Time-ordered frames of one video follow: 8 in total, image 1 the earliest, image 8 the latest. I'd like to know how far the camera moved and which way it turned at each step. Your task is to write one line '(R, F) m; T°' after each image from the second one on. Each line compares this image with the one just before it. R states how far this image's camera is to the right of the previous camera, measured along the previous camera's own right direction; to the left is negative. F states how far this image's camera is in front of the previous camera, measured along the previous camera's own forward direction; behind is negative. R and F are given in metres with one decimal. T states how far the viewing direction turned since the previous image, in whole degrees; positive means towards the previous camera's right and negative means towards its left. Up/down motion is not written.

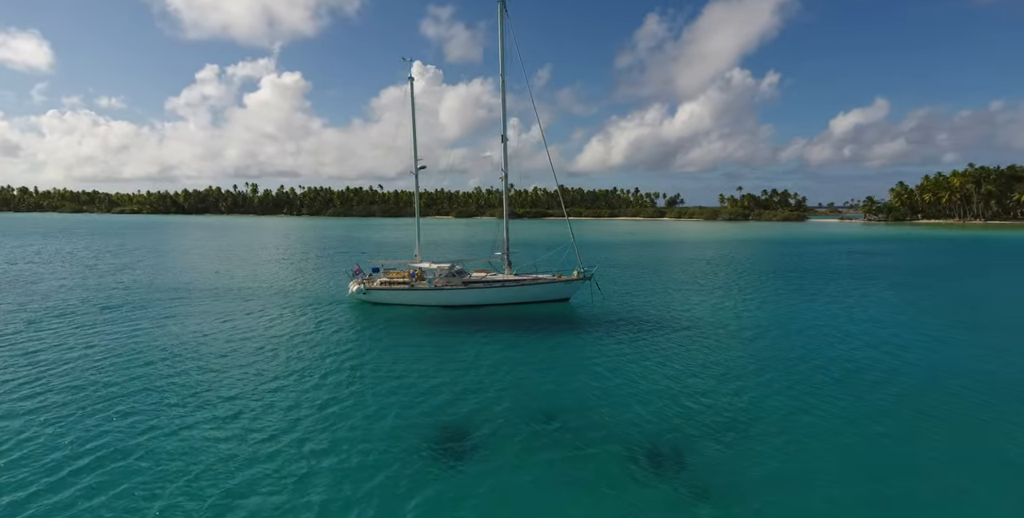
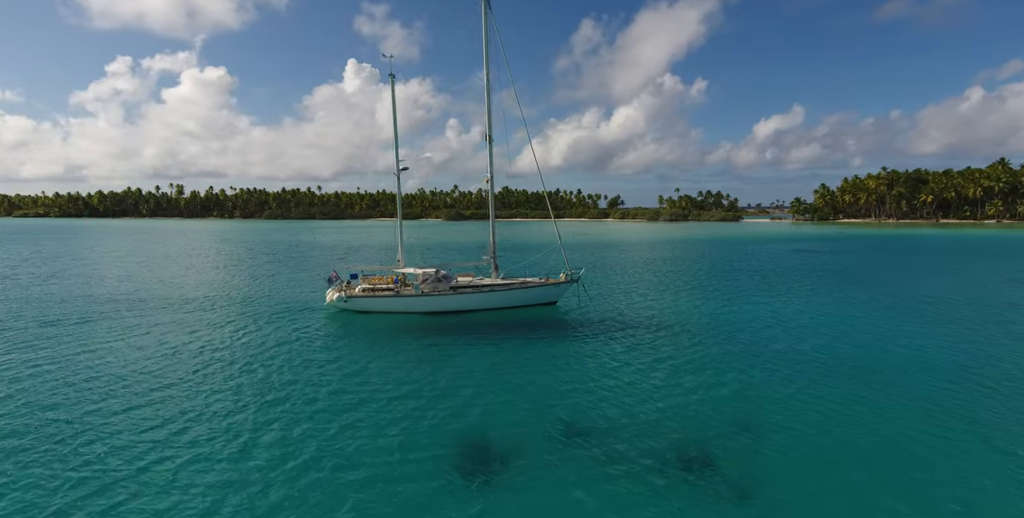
(-2.8, +0.8) m; +6°
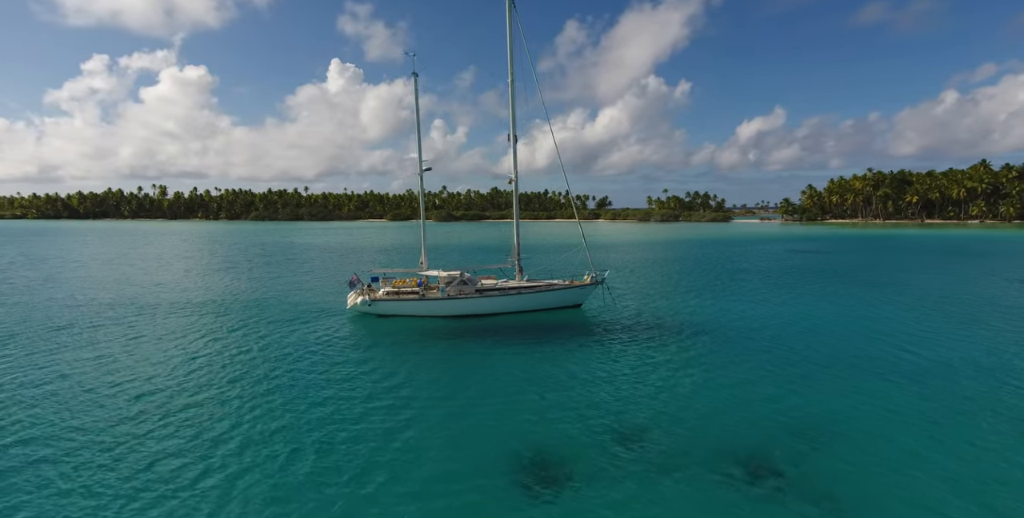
(-2.4, +0.4) m; +2°
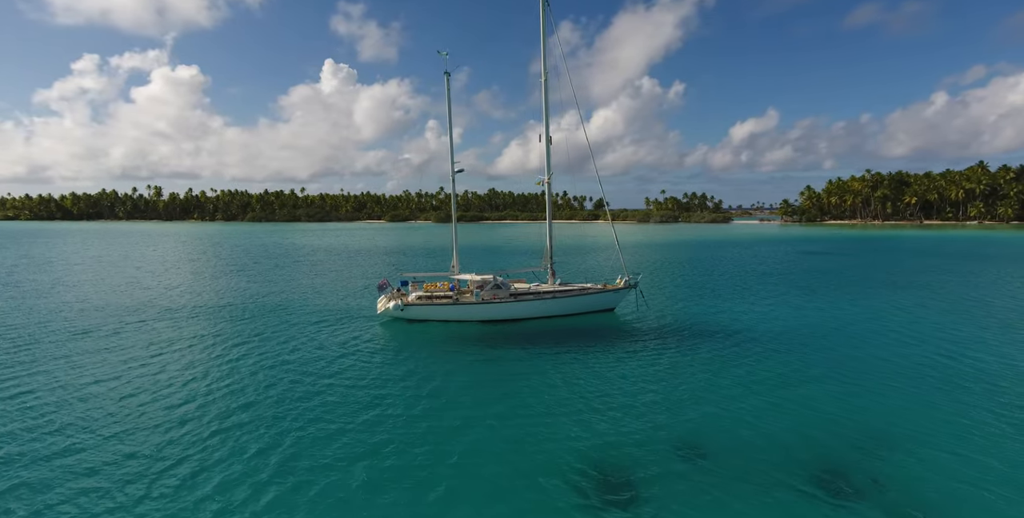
(-2.3, +0.4) m; +1°
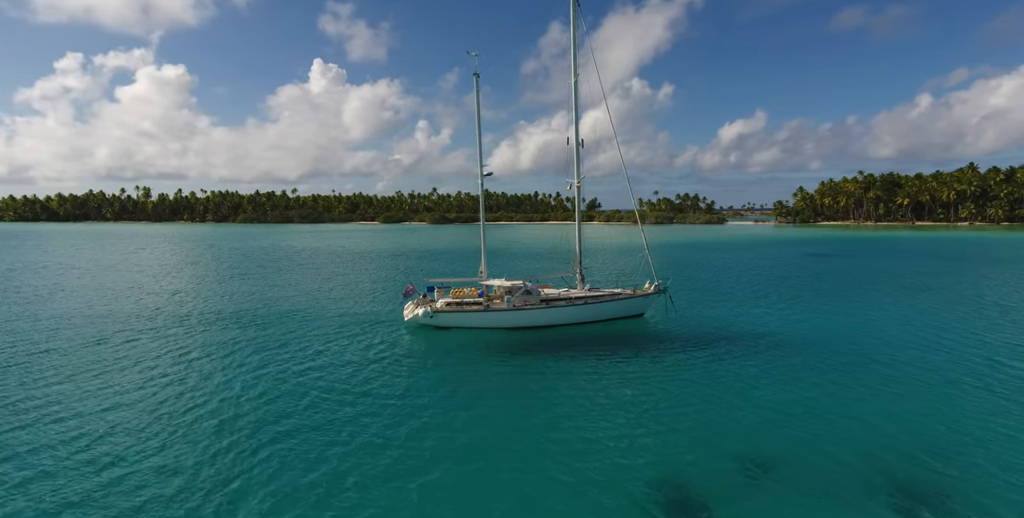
(-2.2, +0.5) m; +1°
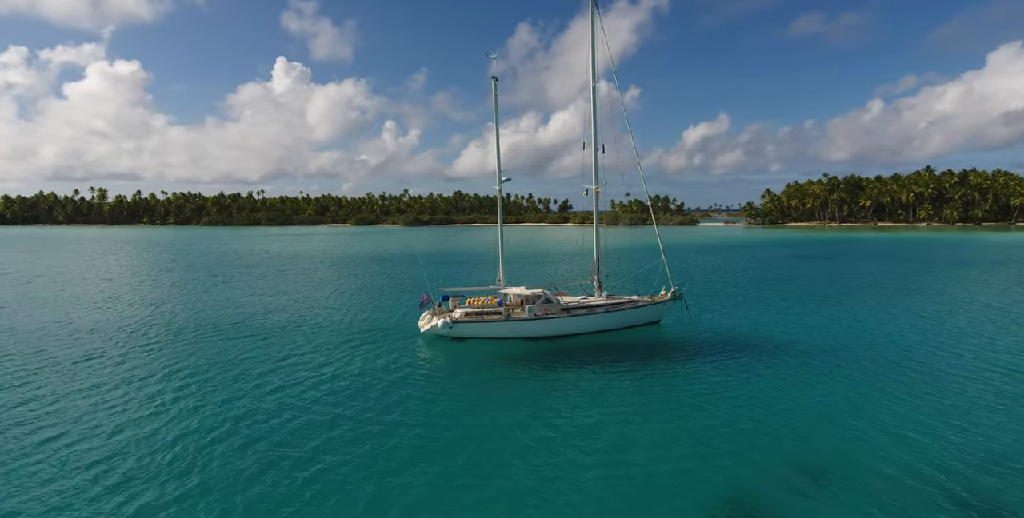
(-2.8, +0.6) m; +3°
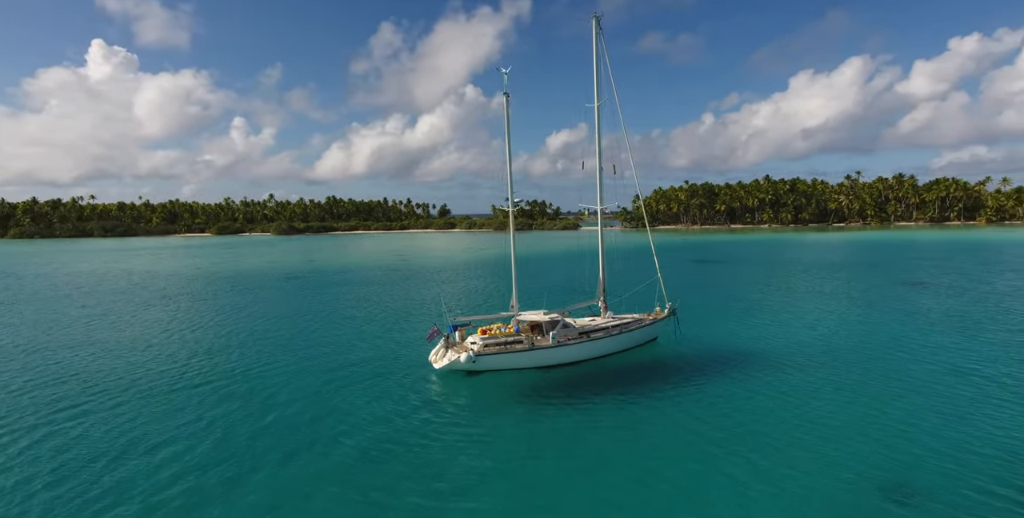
(-7.6, +2.4) m; +14°
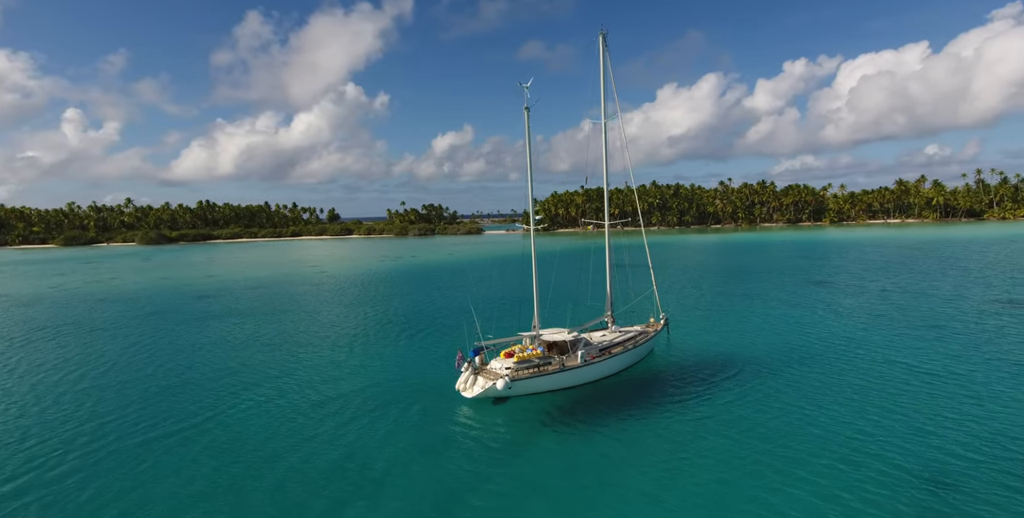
(-7.2, +2.7) m; +12°
